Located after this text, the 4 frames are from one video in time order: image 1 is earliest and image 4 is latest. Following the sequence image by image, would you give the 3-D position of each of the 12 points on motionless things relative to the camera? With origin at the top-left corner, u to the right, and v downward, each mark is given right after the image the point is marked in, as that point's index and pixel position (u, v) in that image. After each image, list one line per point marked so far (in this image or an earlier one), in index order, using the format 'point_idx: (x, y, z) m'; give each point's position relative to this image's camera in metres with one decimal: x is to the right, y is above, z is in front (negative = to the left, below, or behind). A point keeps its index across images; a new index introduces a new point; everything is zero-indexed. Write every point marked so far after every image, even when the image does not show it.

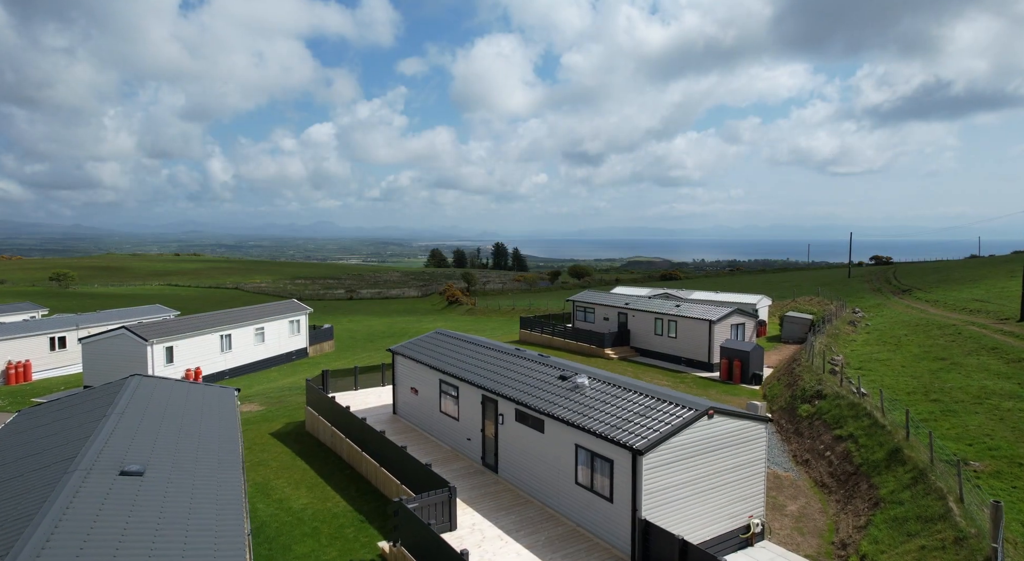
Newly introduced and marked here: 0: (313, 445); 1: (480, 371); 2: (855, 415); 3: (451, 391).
0: (-6.1, -5.1, +18.1) m
1: (-0.9, -2.4, +15.5) m
2: (+9.1, -3.5, +15.6) m
3: (-1.7, -3.0, +16.0) m
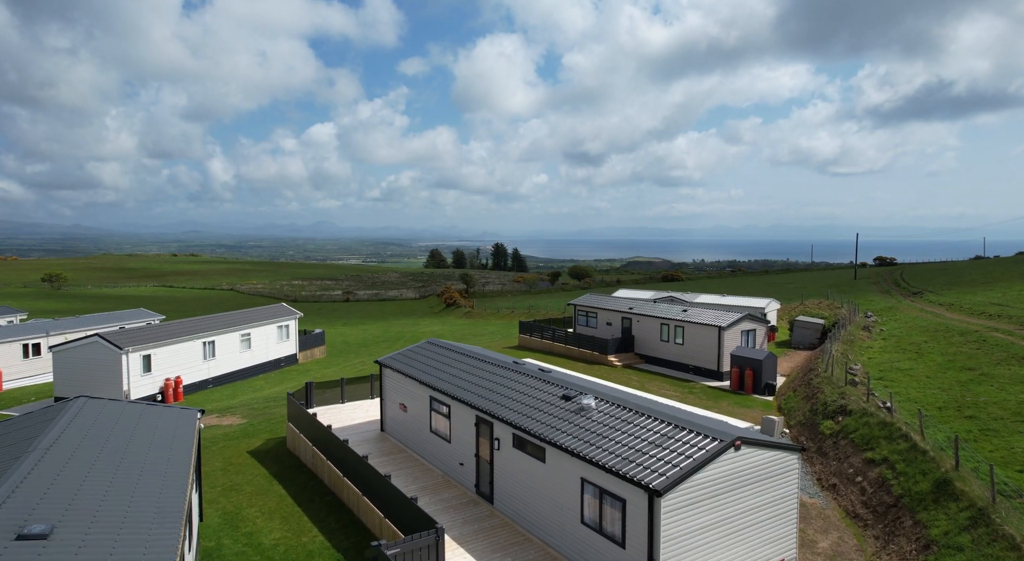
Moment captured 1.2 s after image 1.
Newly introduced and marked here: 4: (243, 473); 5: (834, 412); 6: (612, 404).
0: (-6.2, -5.2, +16.6) m
1: (-0.9, -2.6, +14.1) m
2: (+9.0, -3.7, +14.1) m
3: (-1.7, -3.2, +14.5) m
4: (-7.4, -5.3, +16.2) m
5: (+9.6, -3.9, +17.5) m
6: (+2.0, -2.5, +11.7) m
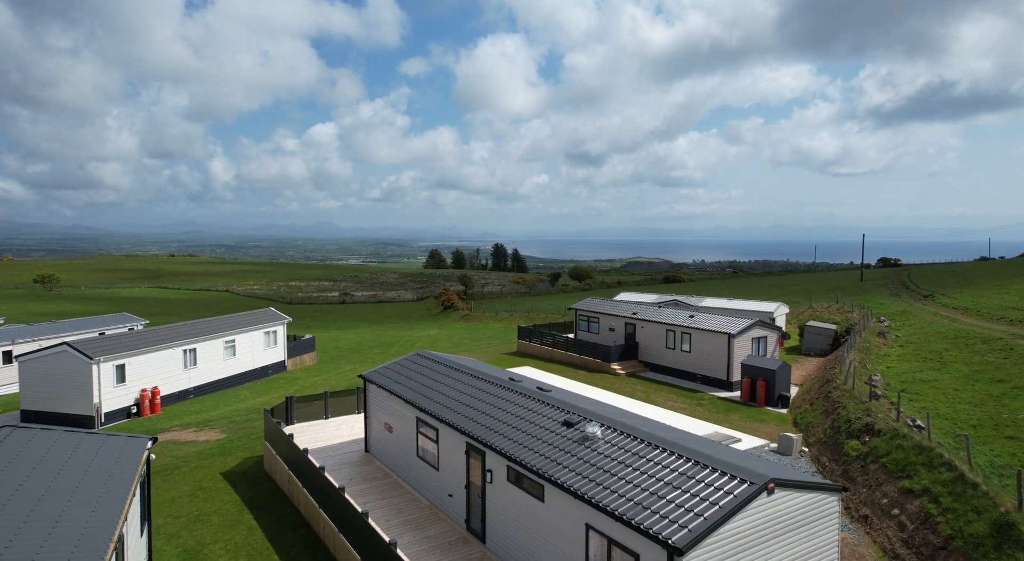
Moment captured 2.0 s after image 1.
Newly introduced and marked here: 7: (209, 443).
0: (-6.3, -5.4, +15.2) m
1: (-1.0, -2.7, +12.6) m
2: (+8.9, -3.9, +12.7) m
3: (-1.8, -3.3, +13.1) m
4: (-7.5, -5.5, +14.7) m
5: (+9.5, -4.1, +16.0) m
6: (+1.9, -2.6, +10.3) m
7: (-10.2, -5.5, +19.8) m
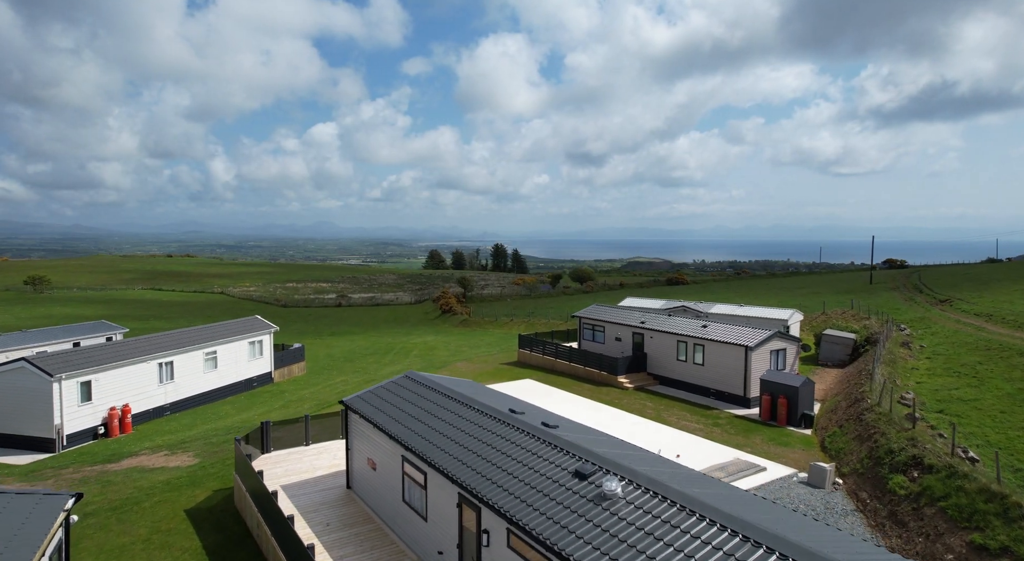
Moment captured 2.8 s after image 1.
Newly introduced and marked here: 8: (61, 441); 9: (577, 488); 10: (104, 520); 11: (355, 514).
0: (-6.3, -5.8, +13.3) m
1: (-1.0, -3.1, +10.8) m
2: (+9.0, -4.2, +10.8) m
3: (-1.8, -3.7, +11.2) m
4: (-7.5, -5.8, +12.9) m
5: (+9.5, -4.4, +14.2) m
6: (+1.9, -3.0, +8.4) m
7: (-10.2, -5.8, +18.0) m
8: (-15.1, -5.4, +19.7) m
9: (+1.0, -3.1, +8.7) m
10: (-9.9, -5.8, +14.3) m
11: (-3.4, -5.1, +13.0) m
